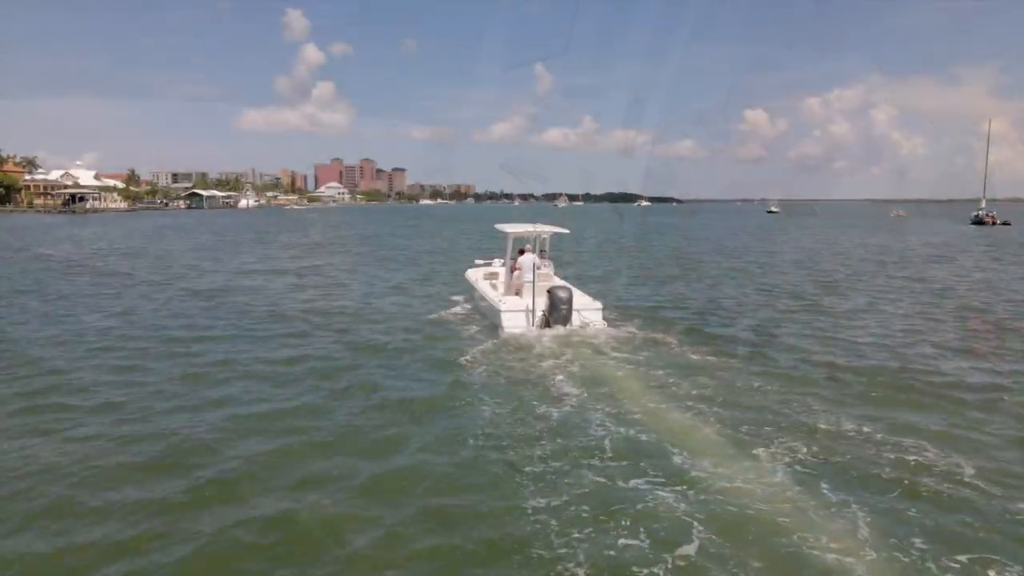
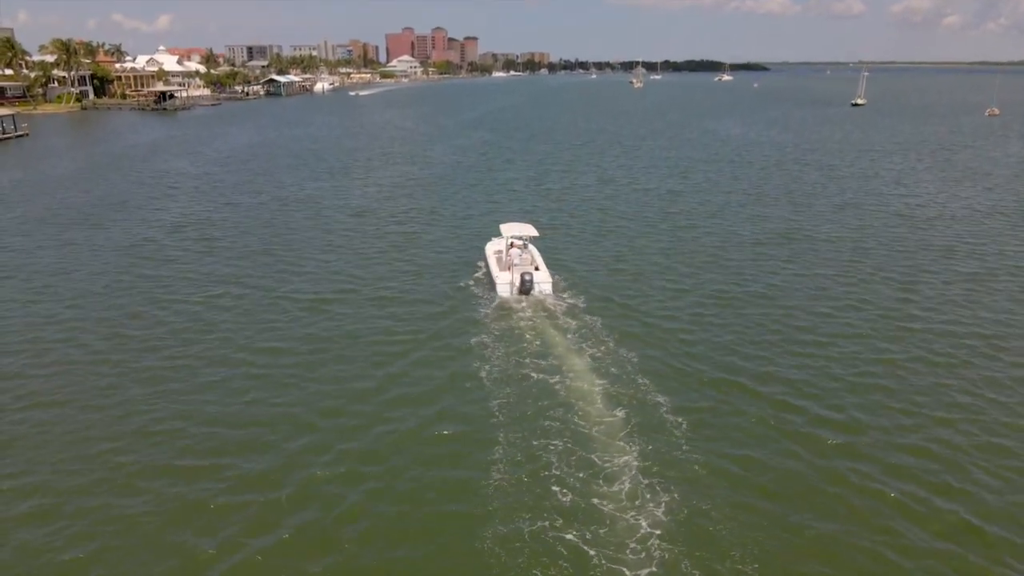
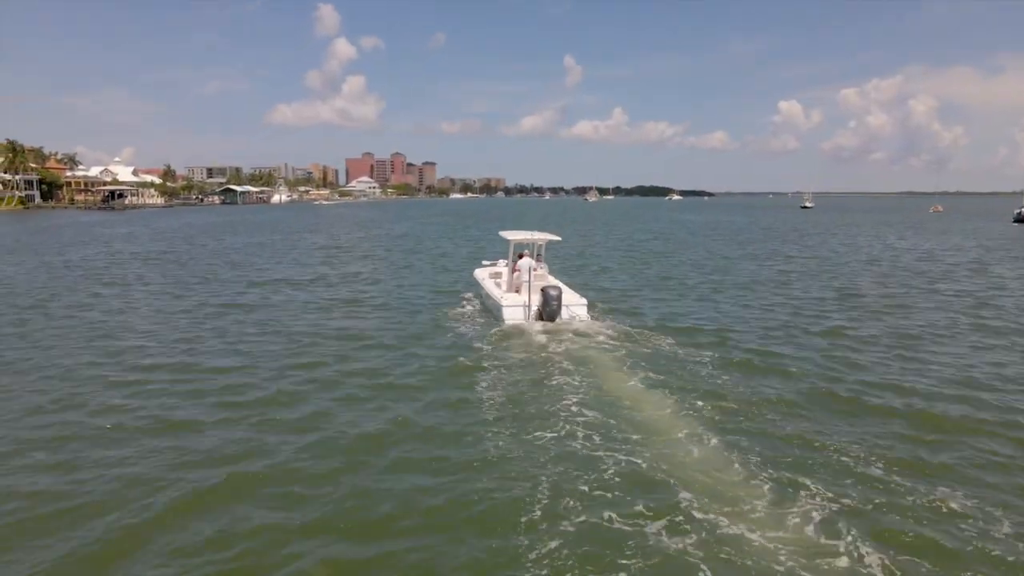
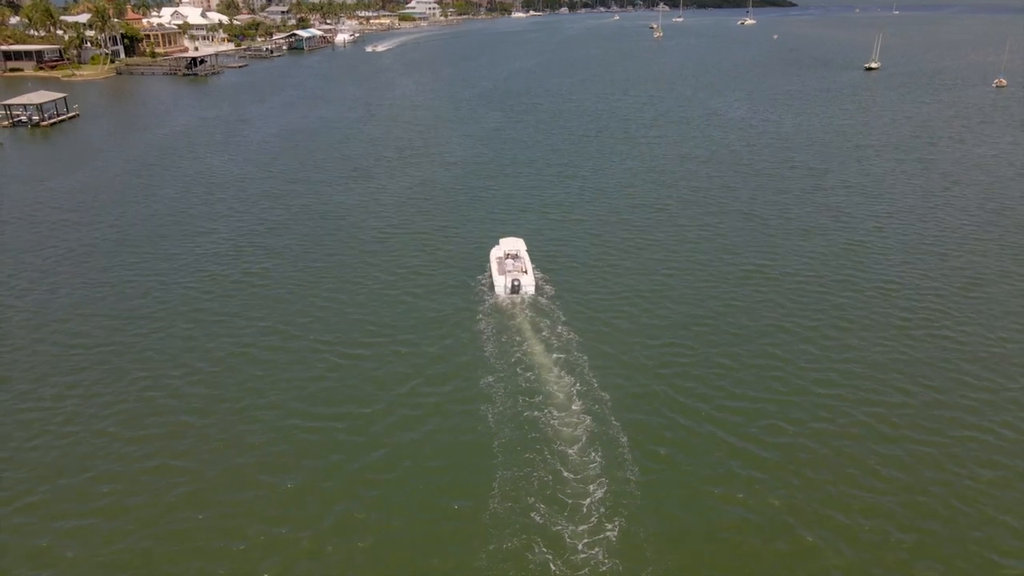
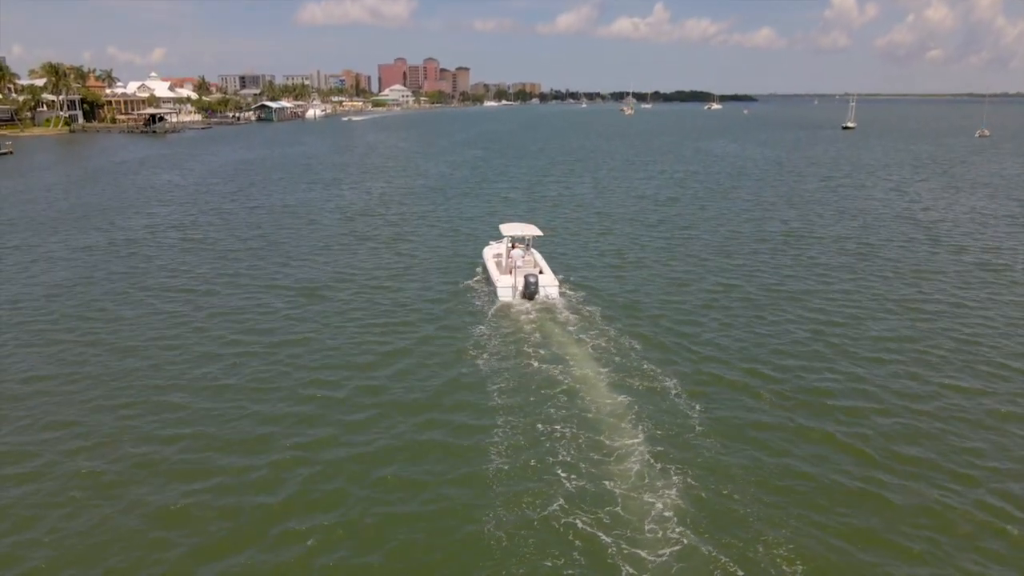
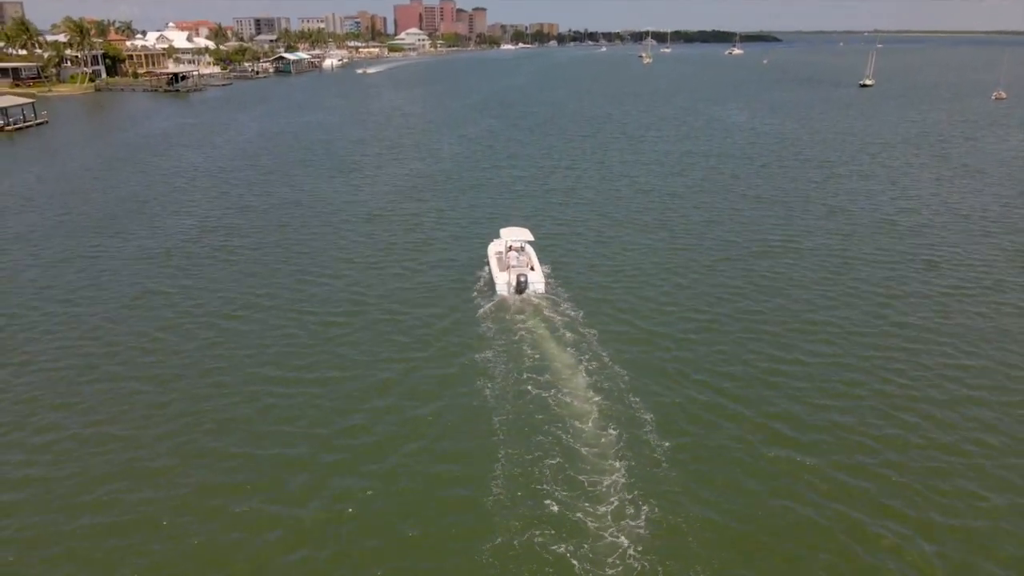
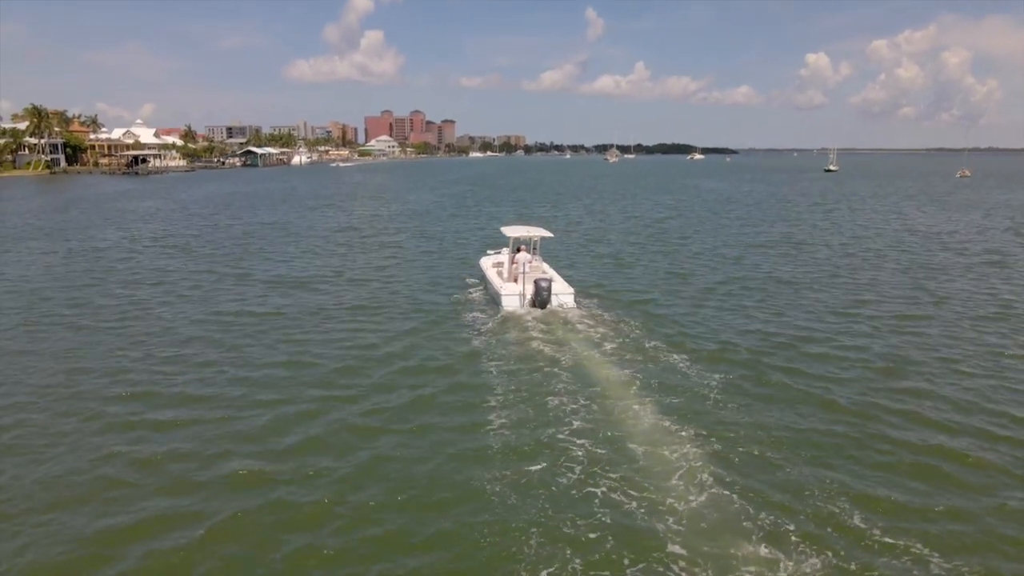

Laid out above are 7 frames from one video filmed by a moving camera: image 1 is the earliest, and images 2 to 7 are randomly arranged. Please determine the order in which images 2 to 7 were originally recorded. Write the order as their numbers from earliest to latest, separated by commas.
3, 7, 5, 2, 6, 4
